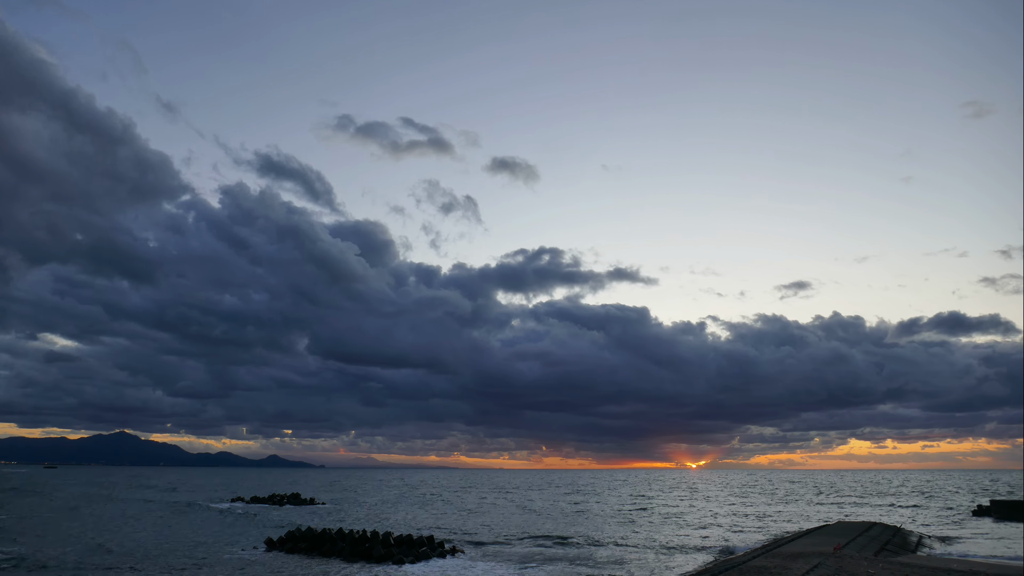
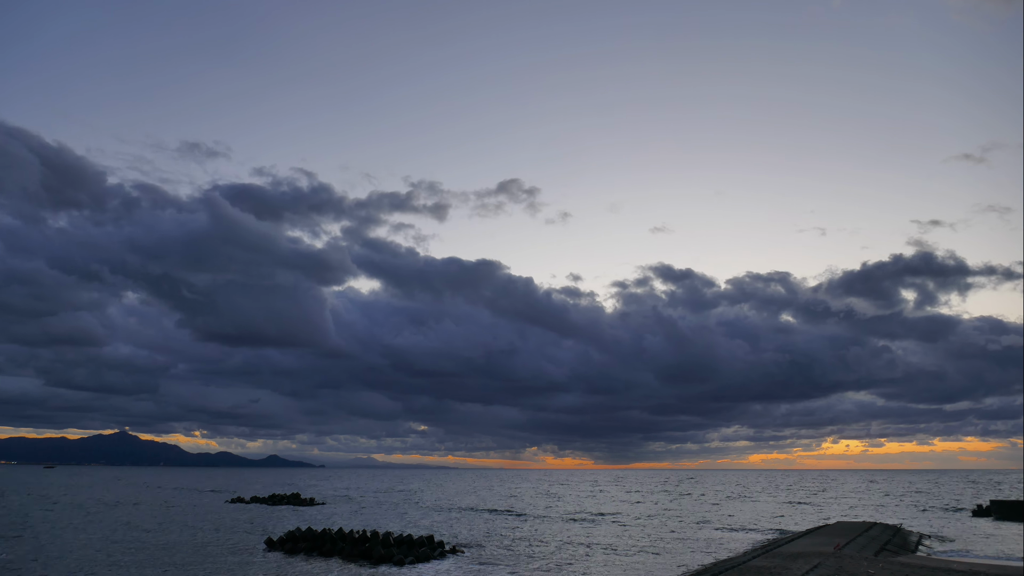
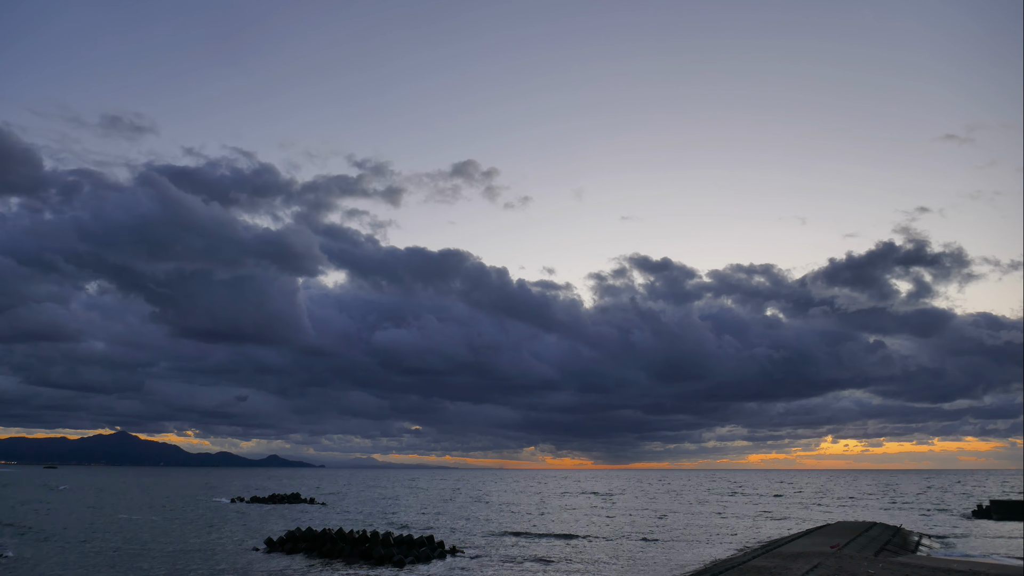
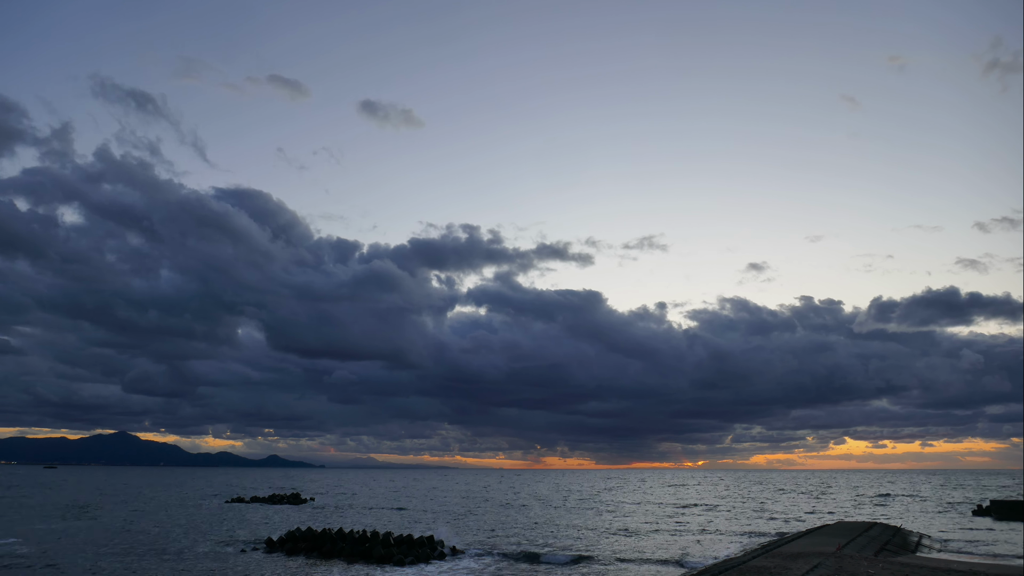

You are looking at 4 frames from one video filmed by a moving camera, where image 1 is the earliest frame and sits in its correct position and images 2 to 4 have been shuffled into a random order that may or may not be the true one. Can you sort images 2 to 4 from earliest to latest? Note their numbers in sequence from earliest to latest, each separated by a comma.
4, 2, 3
